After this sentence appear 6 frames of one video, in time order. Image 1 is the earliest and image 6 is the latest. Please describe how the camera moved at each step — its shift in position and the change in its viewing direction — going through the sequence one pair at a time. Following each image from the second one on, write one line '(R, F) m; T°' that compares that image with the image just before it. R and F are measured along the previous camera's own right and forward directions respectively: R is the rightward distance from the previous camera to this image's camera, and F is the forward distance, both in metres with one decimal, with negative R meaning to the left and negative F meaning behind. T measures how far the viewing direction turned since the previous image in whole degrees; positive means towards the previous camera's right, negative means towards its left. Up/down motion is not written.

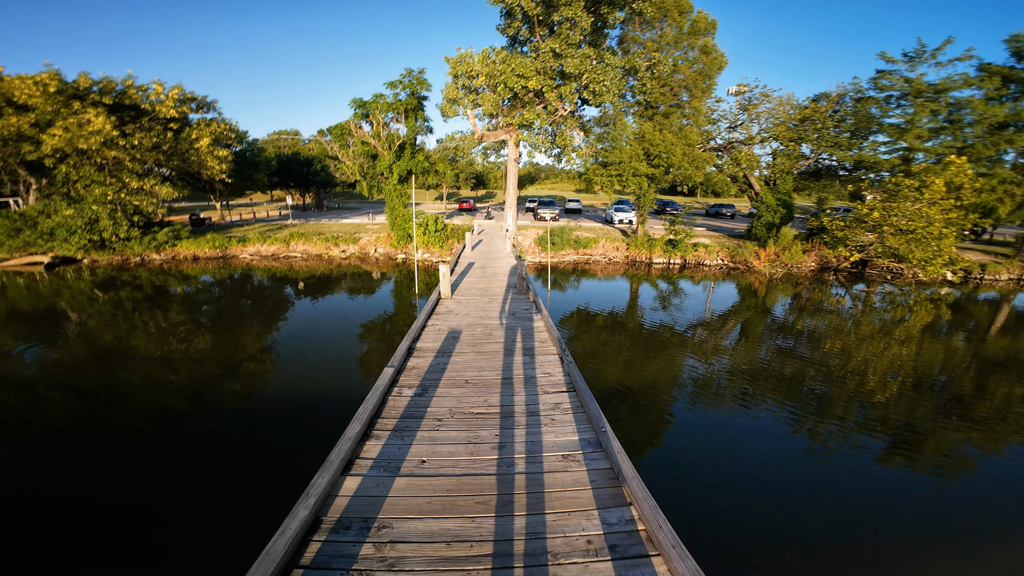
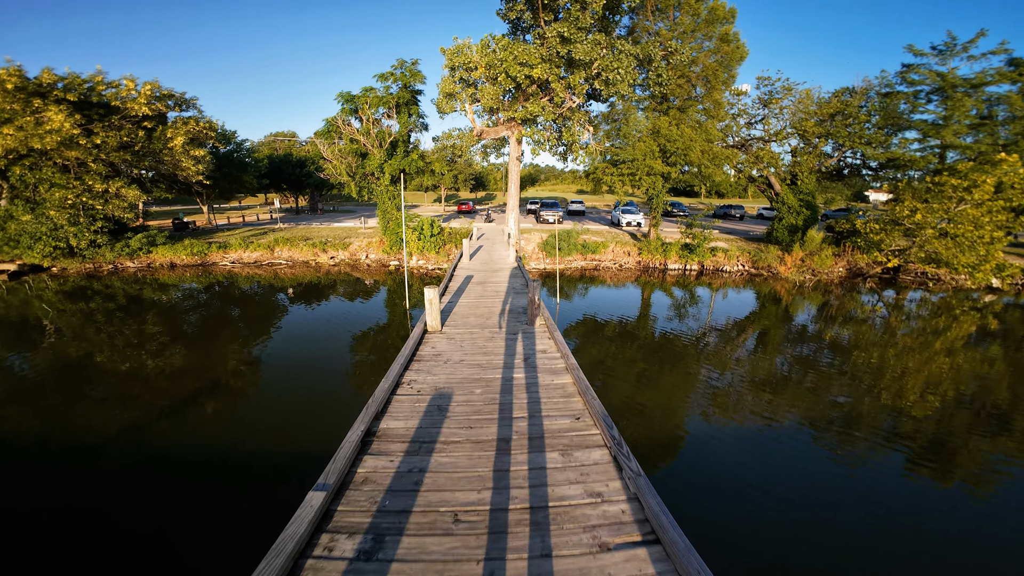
(-0.1, +1.3) m; 0°
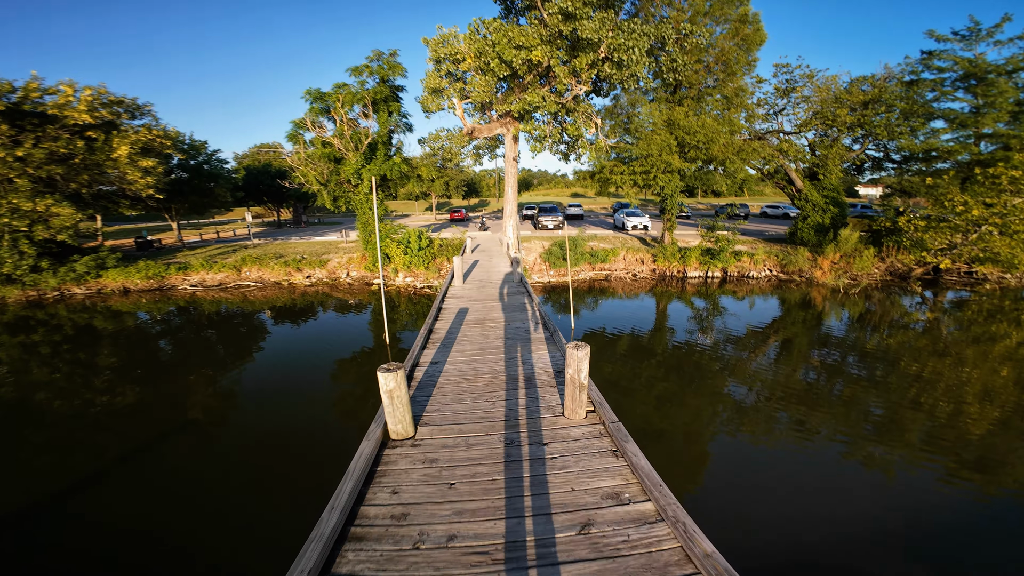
(-0.2, +1.8) m; +1°
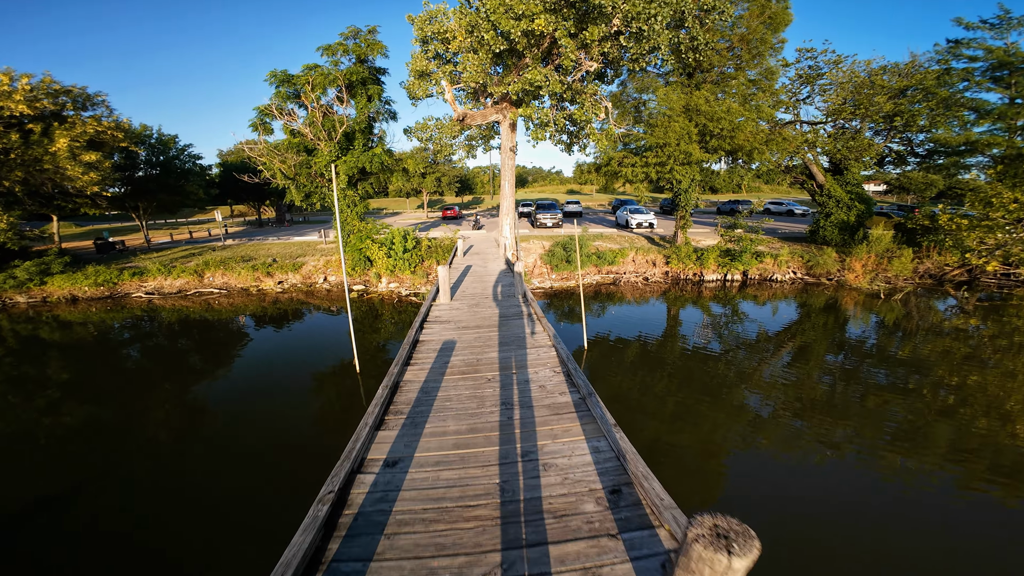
(-0.1, +1.5) m; +1°
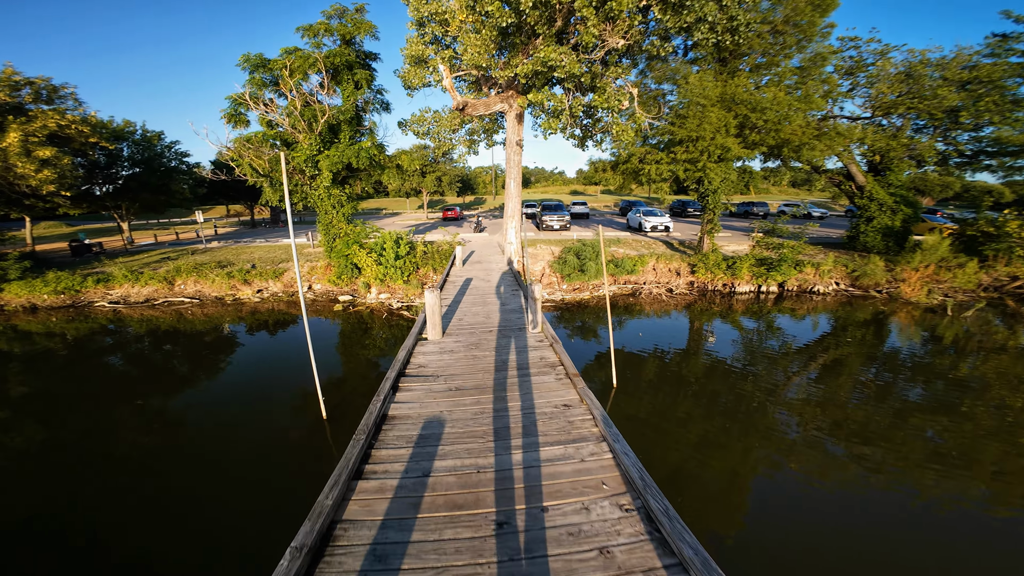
(-0.1, +1.4) m; 0°
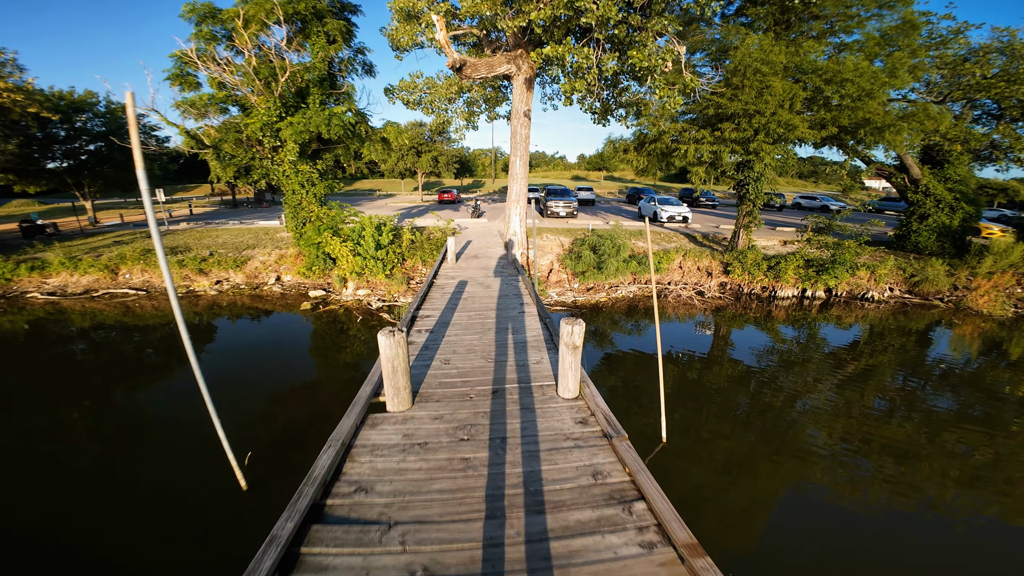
(-0.1, +1.6) m; +1°
